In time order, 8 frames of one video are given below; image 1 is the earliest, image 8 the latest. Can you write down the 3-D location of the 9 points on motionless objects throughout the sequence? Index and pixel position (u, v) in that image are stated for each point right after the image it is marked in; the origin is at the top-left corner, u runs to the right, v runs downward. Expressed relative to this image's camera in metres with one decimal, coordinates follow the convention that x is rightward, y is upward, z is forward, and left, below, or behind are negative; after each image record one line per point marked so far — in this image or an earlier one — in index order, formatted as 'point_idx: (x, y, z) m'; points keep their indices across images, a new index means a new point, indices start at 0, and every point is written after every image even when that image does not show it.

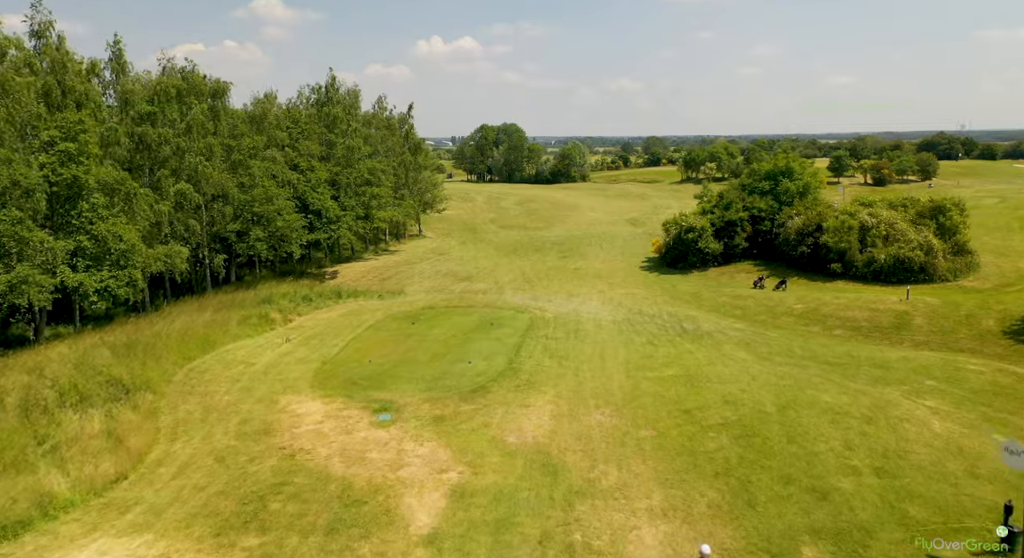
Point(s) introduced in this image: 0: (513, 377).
0: (0.0, -2.9, +19.2) m
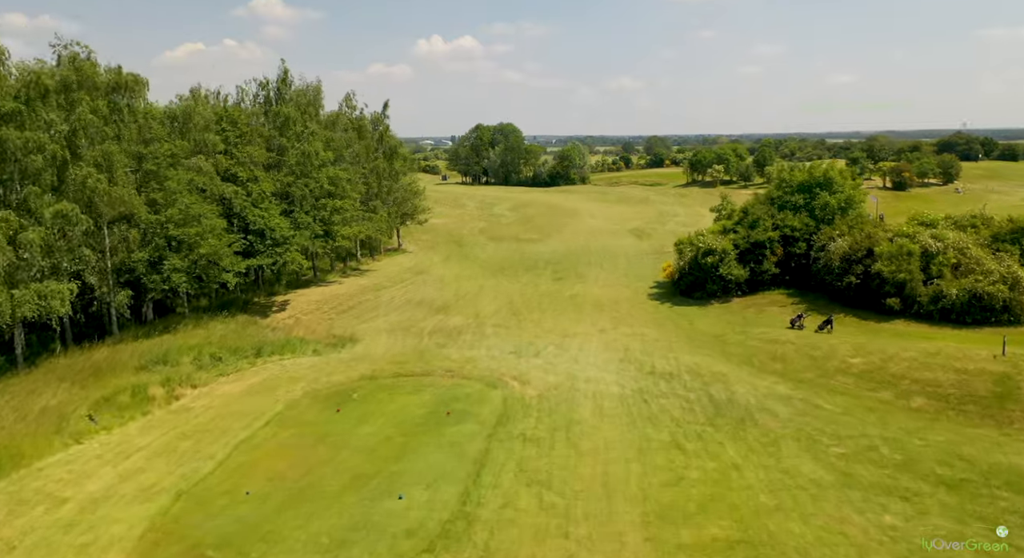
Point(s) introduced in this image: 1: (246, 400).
0: (-0.9, -4.6, +11.9) m
1: (-7.5, -3.4, +18.8) m
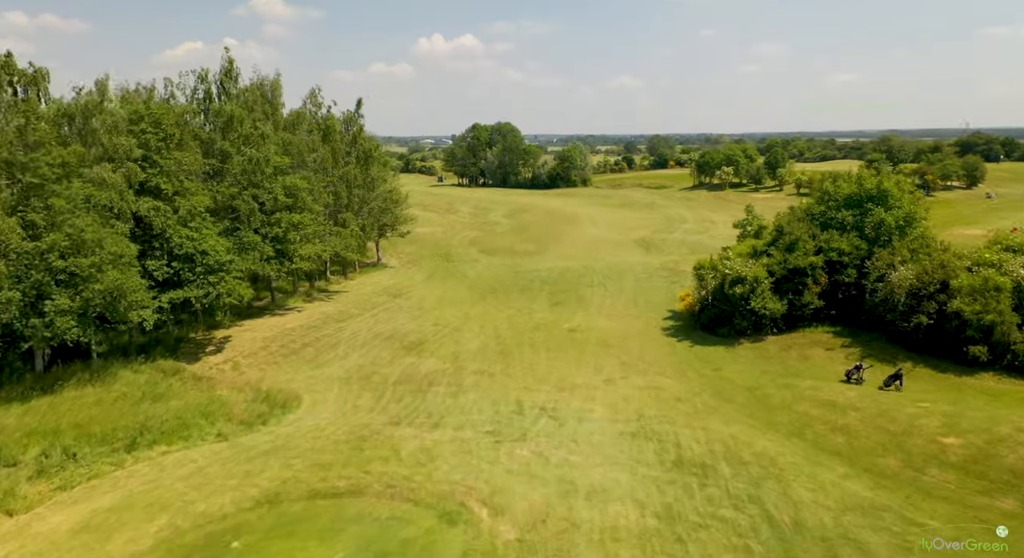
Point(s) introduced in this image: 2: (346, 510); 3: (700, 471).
0: (-1.5, -6.2, +5.4) m
1: (-8.2, -5.0, +12.3) m
2: (-3.4, -4.6, +13.6) m
3: (+5.0, -5.1, +17.7) m
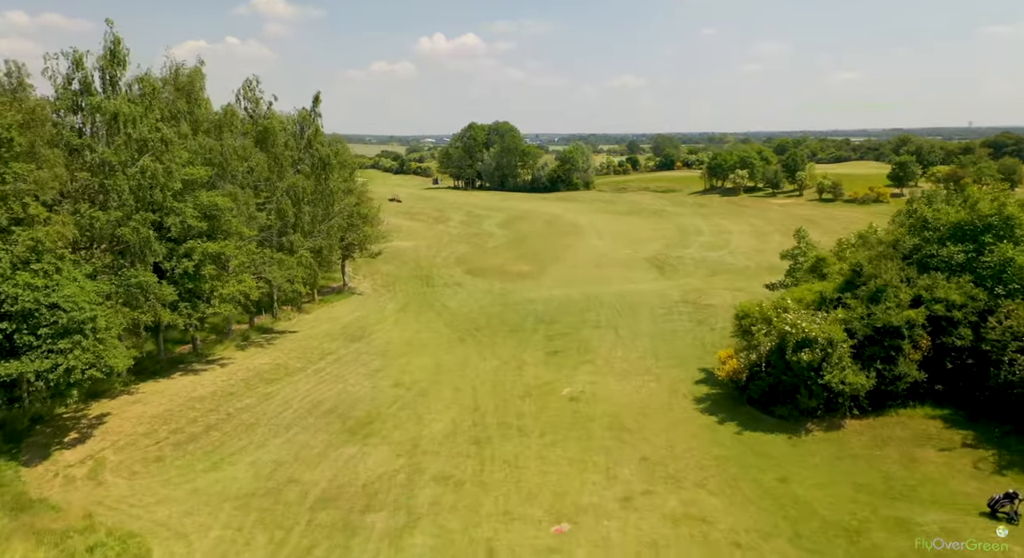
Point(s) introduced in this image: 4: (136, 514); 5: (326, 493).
0: (-2.3, -8.3, -3.1) m
1: (-8.9, -7.0, +3.7) m
2: (-4.2, -6.7, +5.1) m
3: (+4.3, -7.2, +9.1) m
4: (-9.9, -6.2, +17.7) m
5: (-5.4, -6.2, +19.1) m
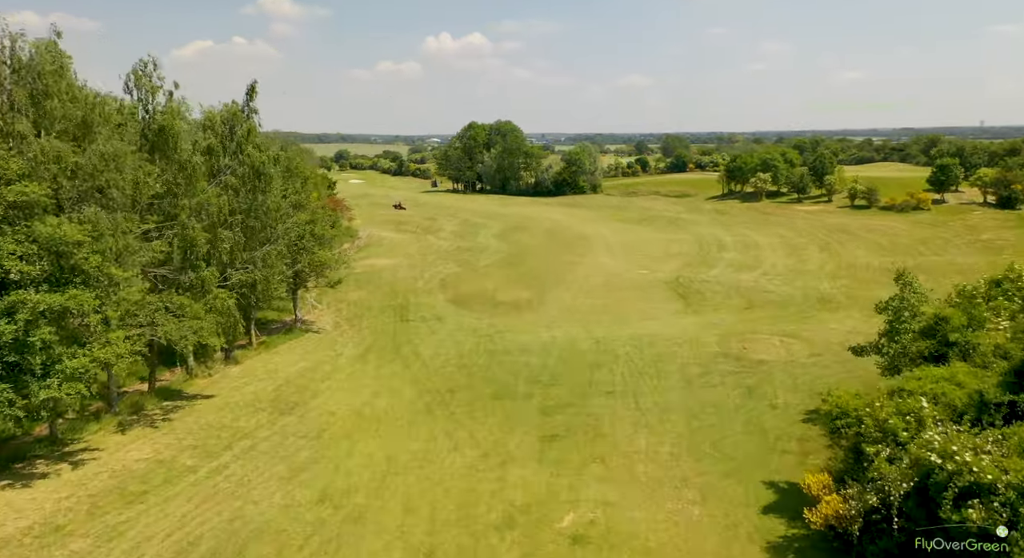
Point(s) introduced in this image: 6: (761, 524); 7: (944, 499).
0: (-3.3, -10.3, -12.1) m
1: (-9.8, -9.0, -5.2) m
2: (-5.1, -8.7, -3.9) m
3: (+3.4, -9.2, +0.1) m
4: (-10.7, -8.2, +8.8) m
5: (-6.2, -8.1, +10.1) m
6: (+6.4, -6.2, +17.0) m
7: (+8.5, -4.3, +13.2) m
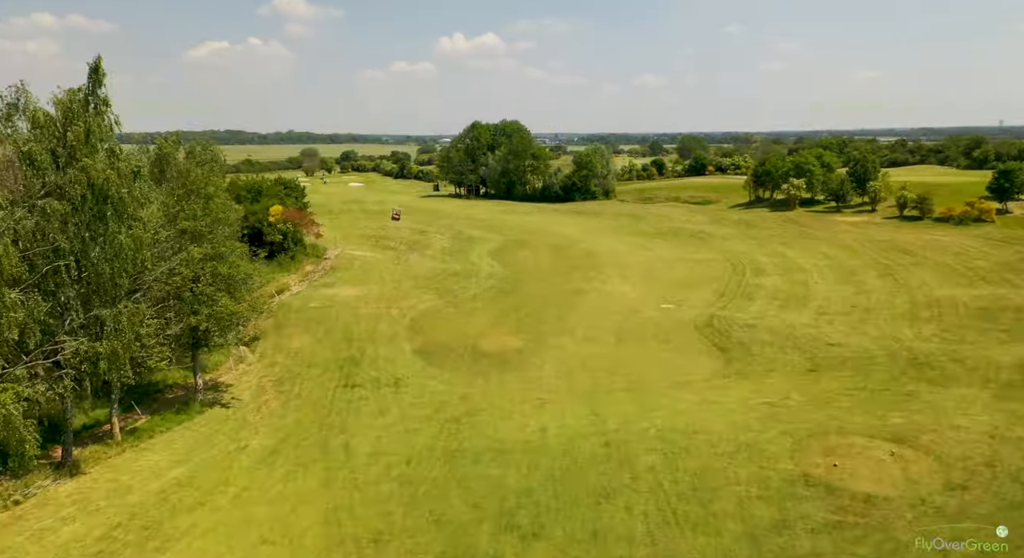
0: (-5.1, -12.6, -22.4) m
1: (-11.6, -11.3, -15.4) m
2: (-6.8, -11.0, -14.2) m
3: (+1.8, -11.5, -10.4) m
4: (-12.2, -10.5, -1.4) m
5: (-7.6, -10.4, -0.2) m
6: (+5.1, -8.5, +6.5) m
7: (+7.2, -6.7, +2.6) m
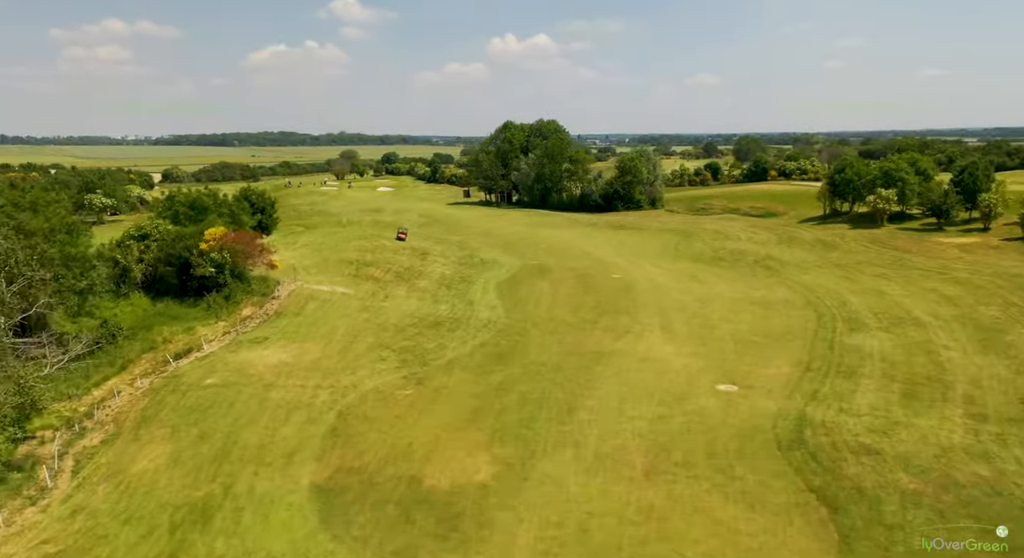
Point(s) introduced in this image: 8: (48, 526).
0: (-10.7, -15.4, -35.7) m
1: (-16.6, -14.1, -28.2) m
2: (-11.7, -13.8, -27.3) m
3: (-2.9, -14.5, -24.2) m
4: (-16.2, -13.3, -14.2) m
5: (-11.5, -13.3, -13.3) m
6: (+1.6, -11.6, -7.6) m
7: (+3.5, -9.8, -11.6) m
8: (-13.5, -6.8, +19.8) m
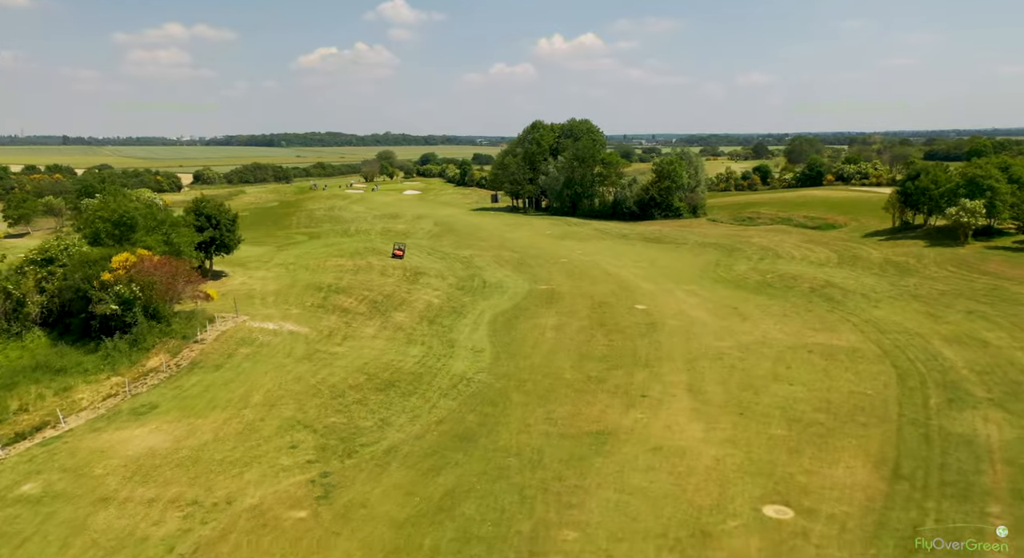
0: (-16.9, -17.4, -44.5) m
1: (-22.2, -16.0, -36.6) m
2: (-17.3, -15.8, -36.1) m
3: (-8.3, -16.6, -33.5) m
4: (-20.9, -15.2, -22.7) m
5: (-16.2, -15.3, -22.1) m
6: (-2.7, -13.8, -17.2) m
7: (-1.1, -12.0, -21.4) m
8: (-15.9, -8.8, +11.1) m
